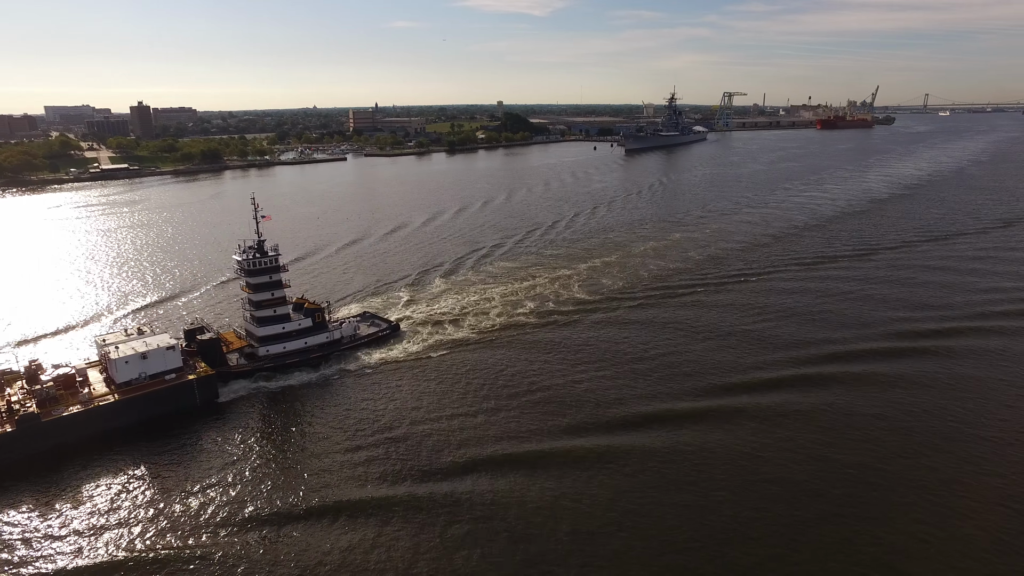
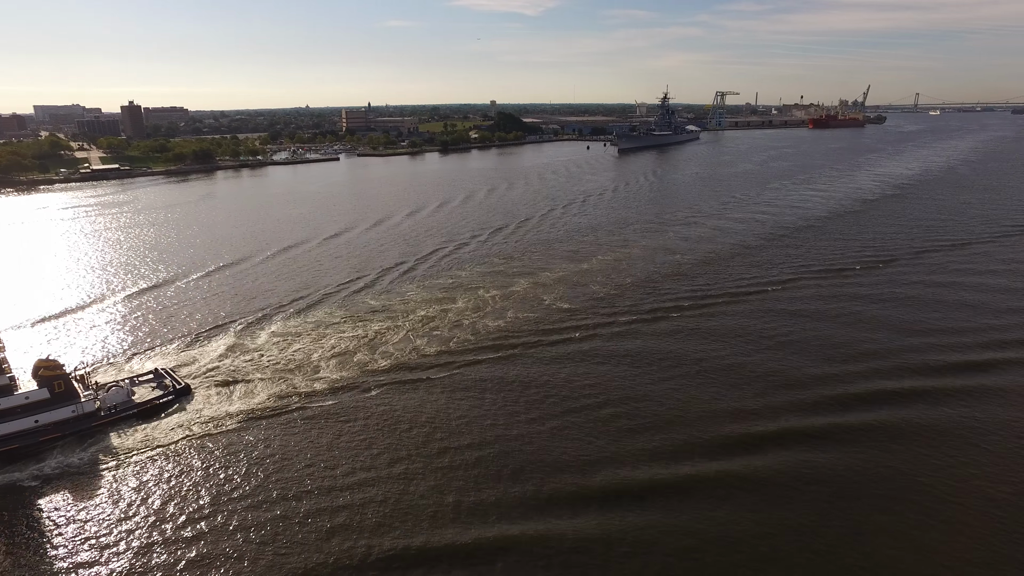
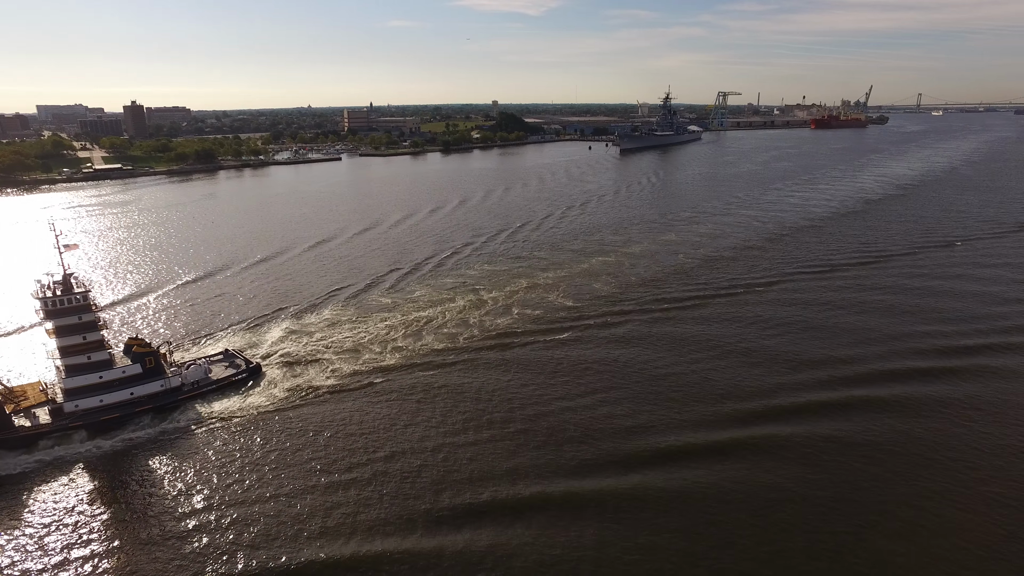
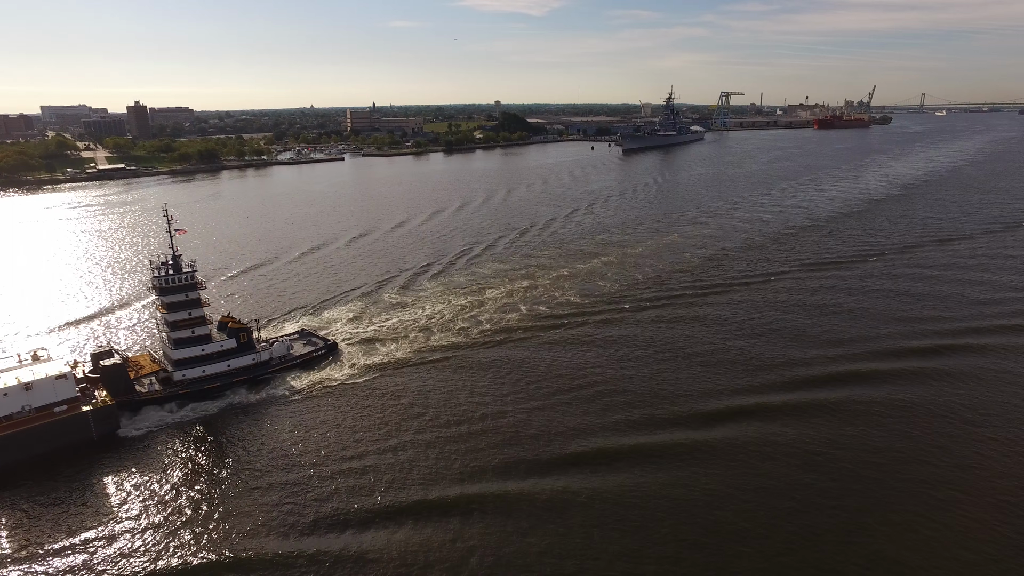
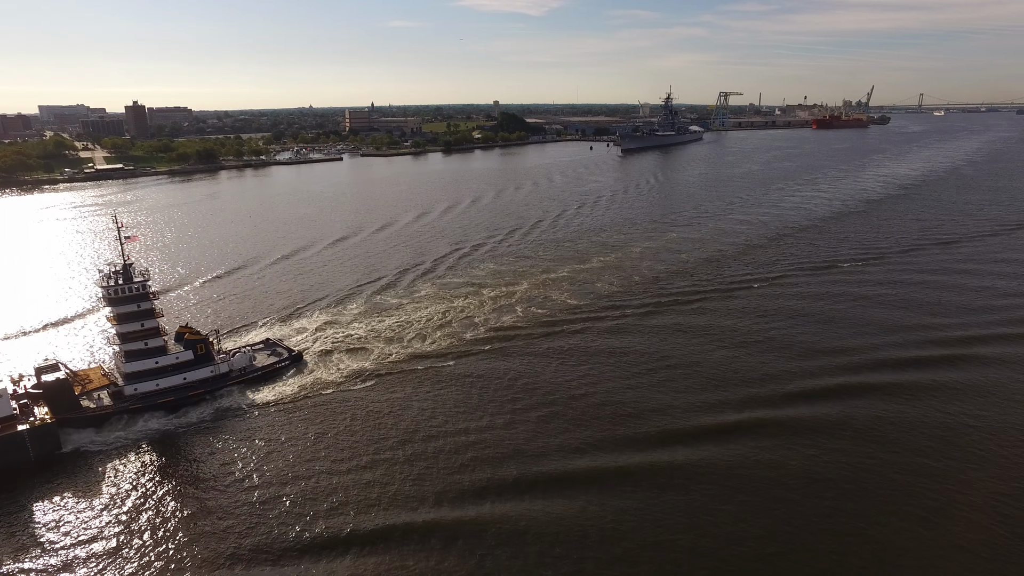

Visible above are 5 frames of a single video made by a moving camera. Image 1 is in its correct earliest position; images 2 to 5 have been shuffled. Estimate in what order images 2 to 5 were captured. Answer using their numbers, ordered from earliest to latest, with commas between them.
4, 5, 3, 2
